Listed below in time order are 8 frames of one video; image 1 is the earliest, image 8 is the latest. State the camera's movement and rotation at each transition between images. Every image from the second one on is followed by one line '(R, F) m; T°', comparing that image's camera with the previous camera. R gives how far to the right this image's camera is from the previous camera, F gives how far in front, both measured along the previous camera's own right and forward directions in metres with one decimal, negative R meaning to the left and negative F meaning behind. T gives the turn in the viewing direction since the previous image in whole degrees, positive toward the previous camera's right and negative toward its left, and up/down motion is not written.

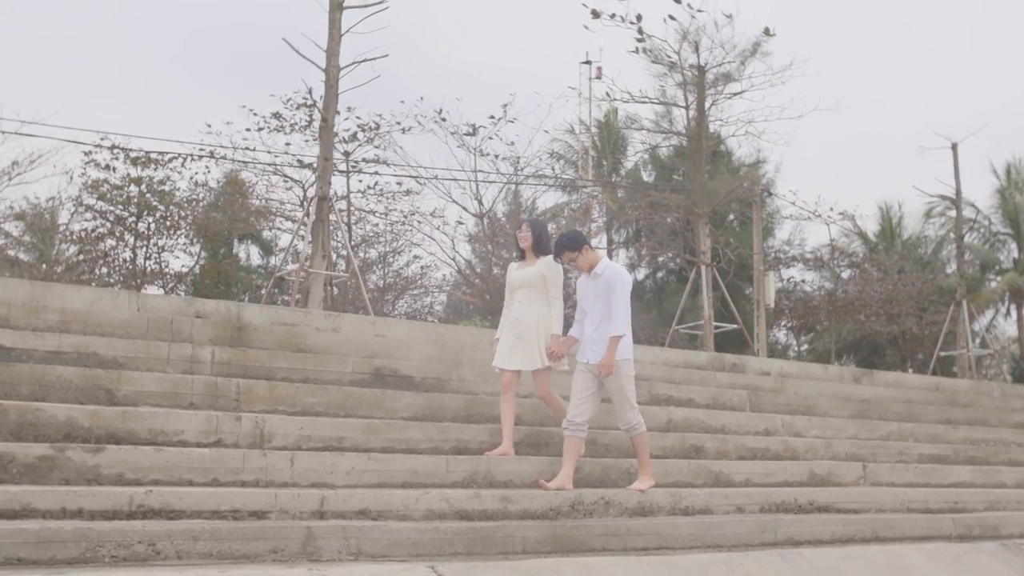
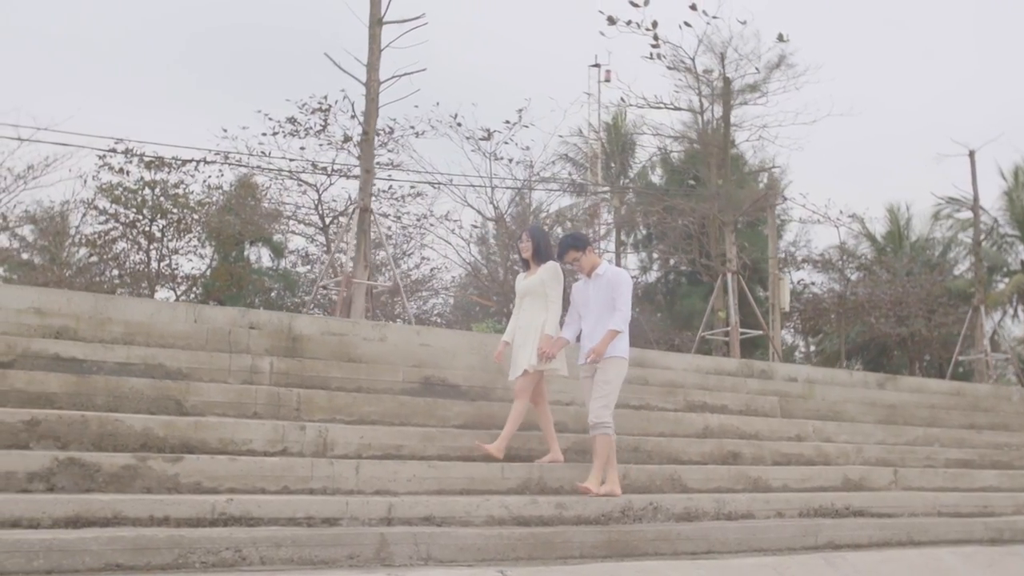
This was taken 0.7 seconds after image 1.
(-0.3, -0.2) m; 0°
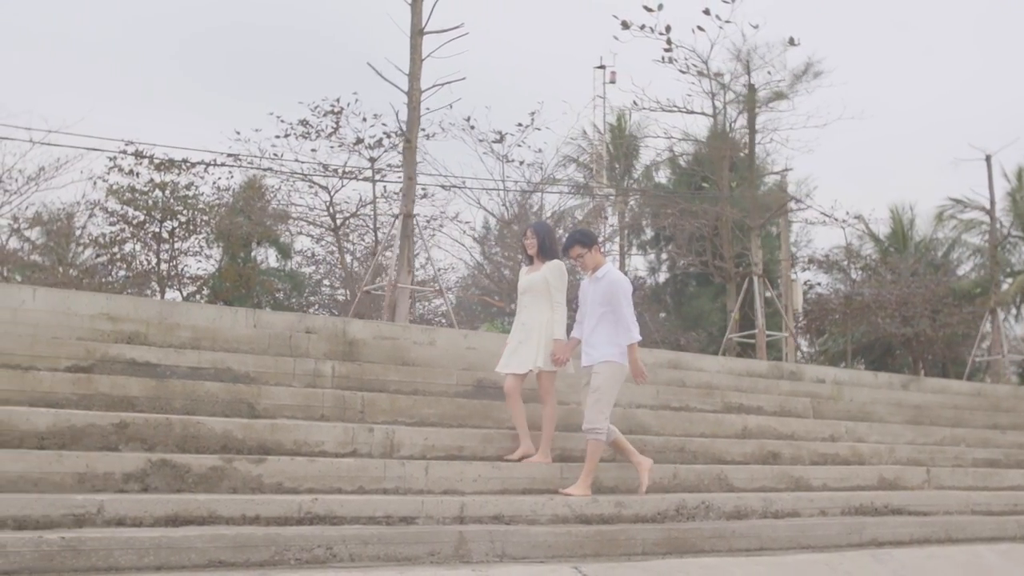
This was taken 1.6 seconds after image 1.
(-0.4, -0.2) m; 0°
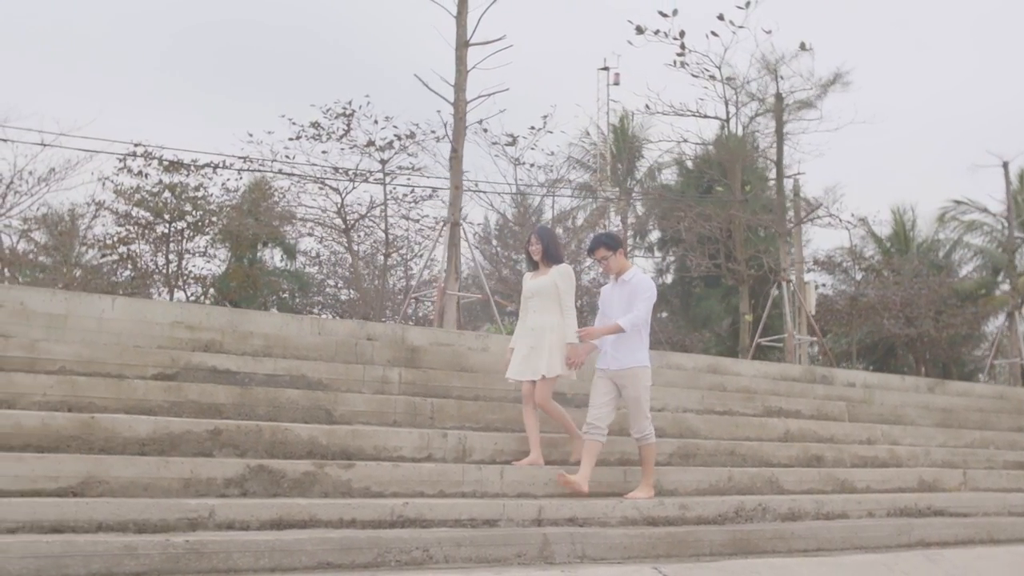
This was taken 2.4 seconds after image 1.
(-0.5, -0.2) m; 0°
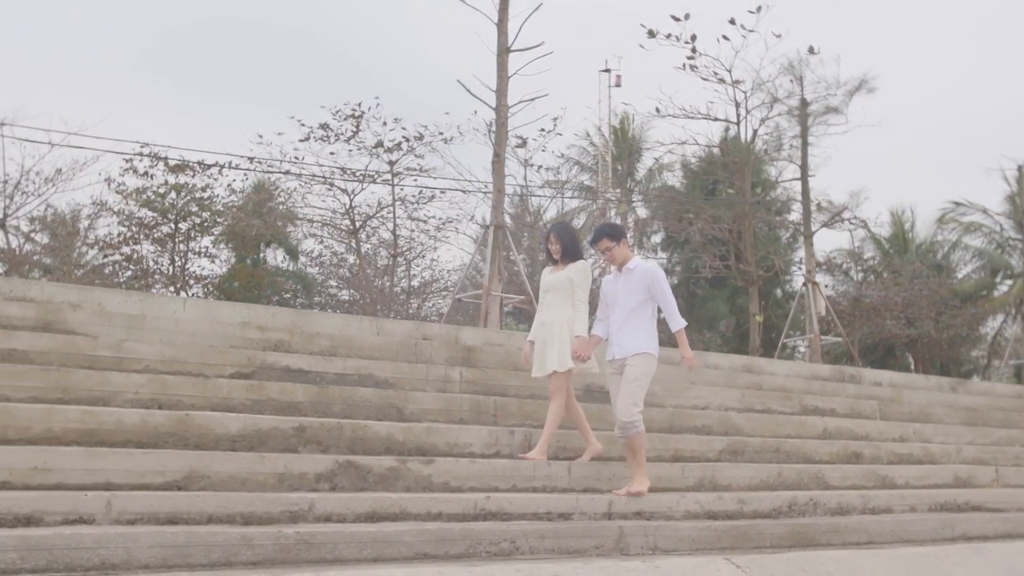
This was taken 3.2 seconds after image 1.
(-0.5, -0.2) m; +1°
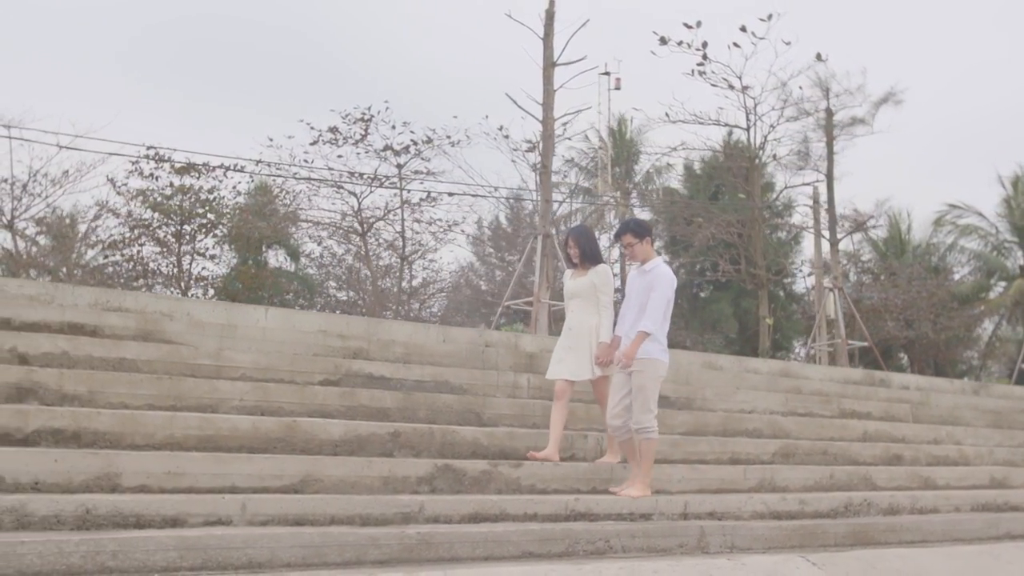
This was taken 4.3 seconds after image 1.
(-0.6, -0.3) m; +1°
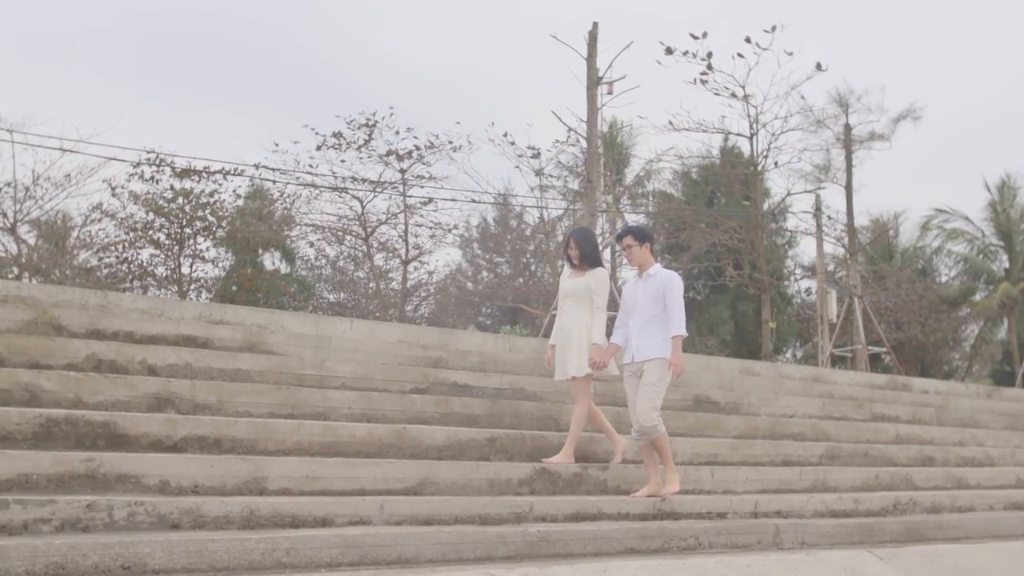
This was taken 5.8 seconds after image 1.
(-0.7, -0.5) m; +1°
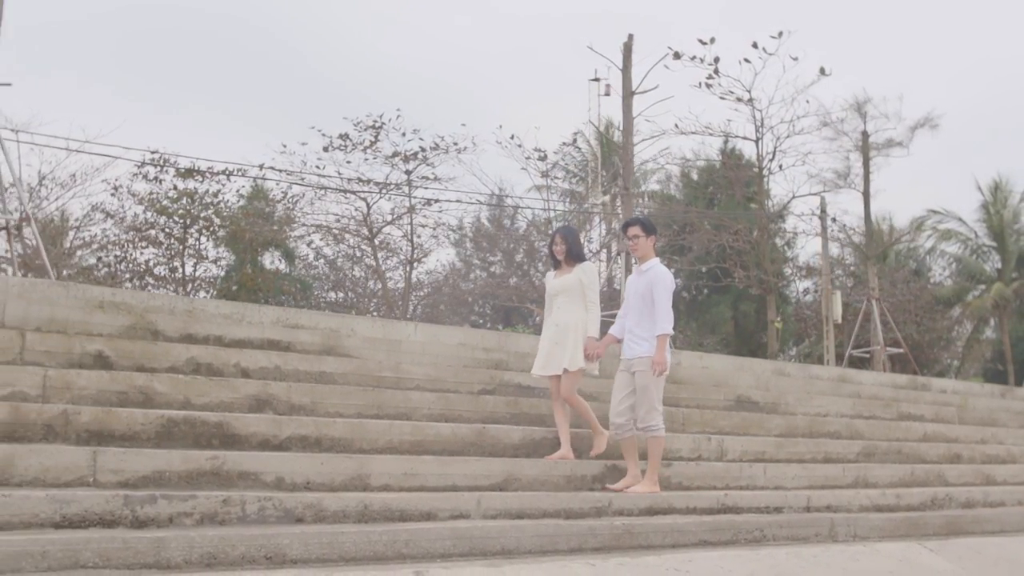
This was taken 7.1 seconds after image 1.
(-0.5, -0.4) m; +1°
